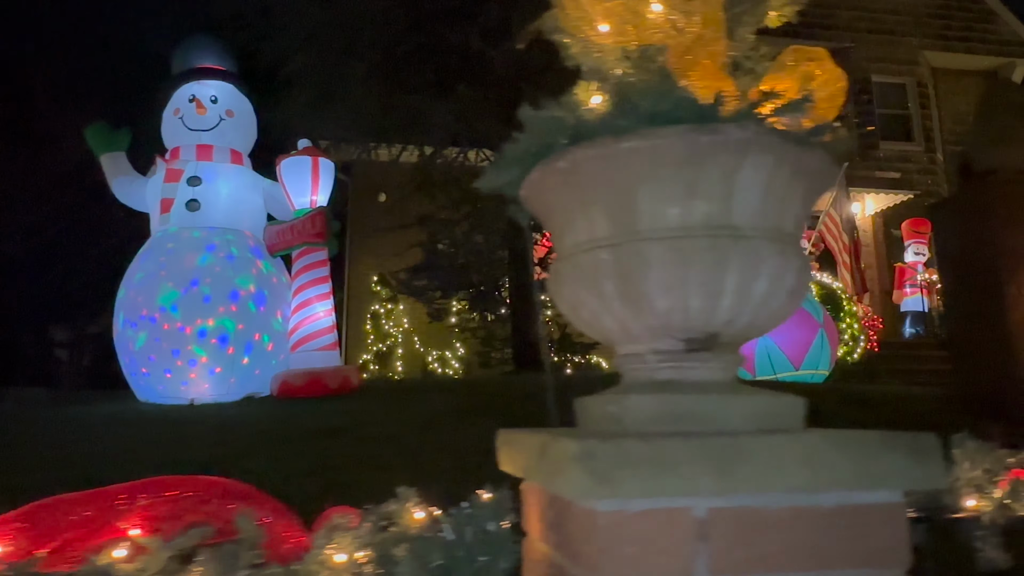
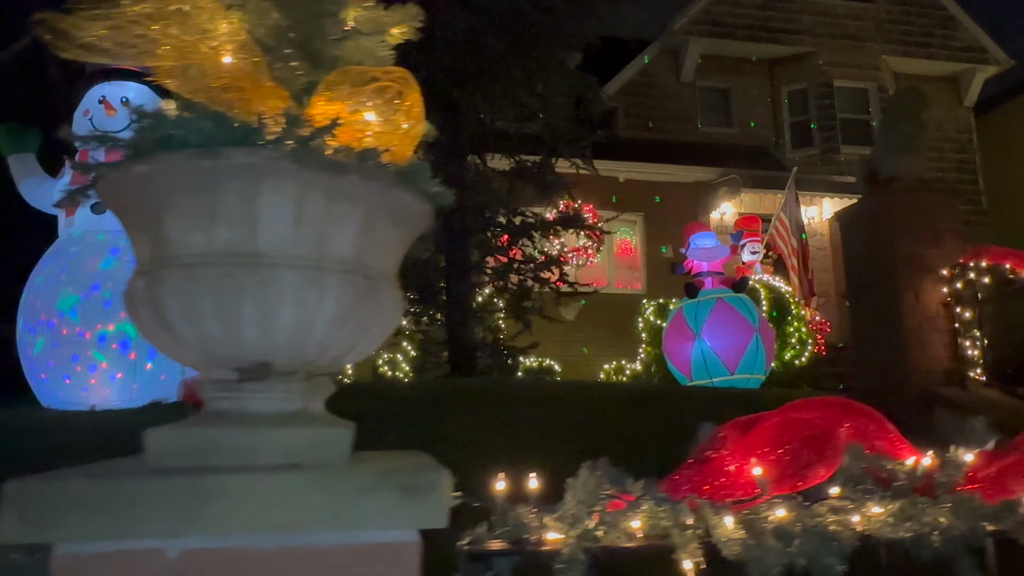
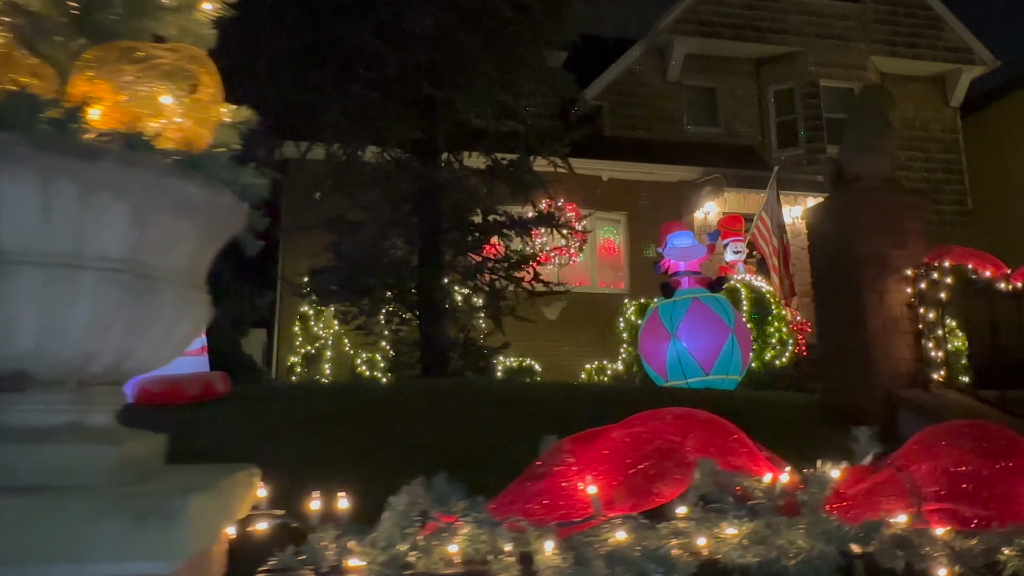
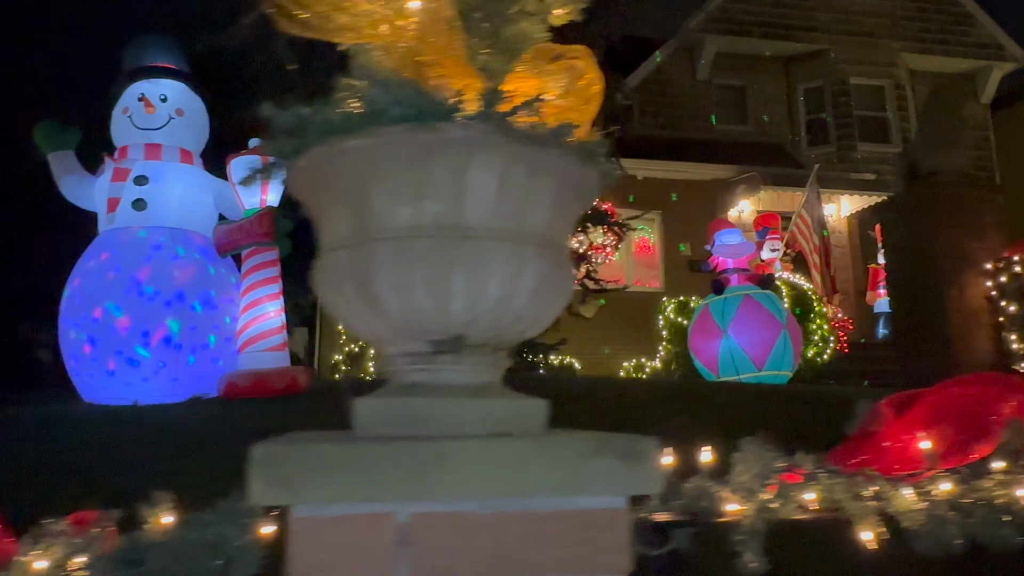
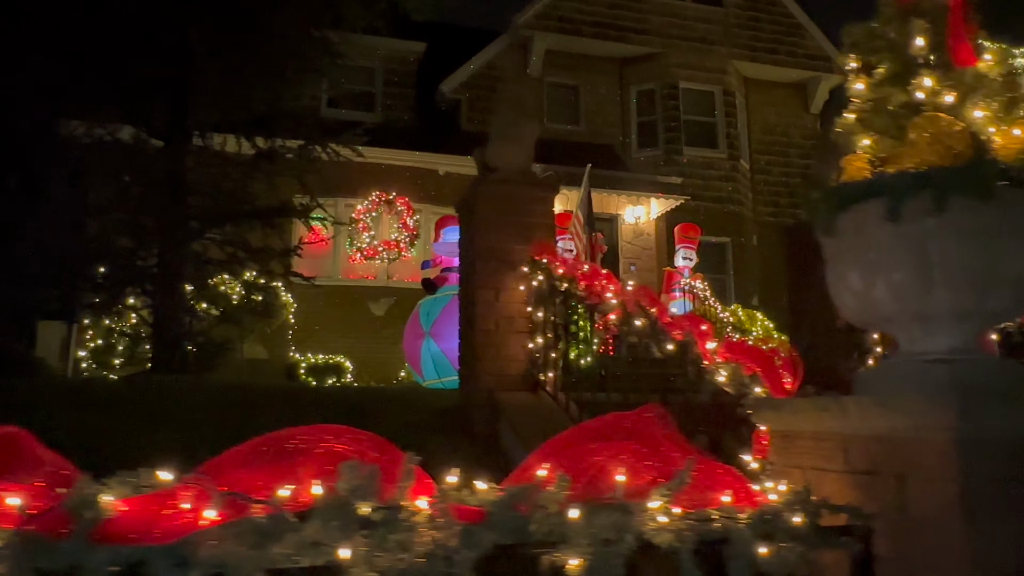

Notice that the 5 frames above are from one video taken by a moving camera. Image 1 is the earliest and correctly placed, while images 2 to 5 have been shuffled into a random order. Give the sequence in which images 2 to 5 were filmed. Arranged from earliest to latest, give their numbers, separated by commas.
4, 2, 3, 5
